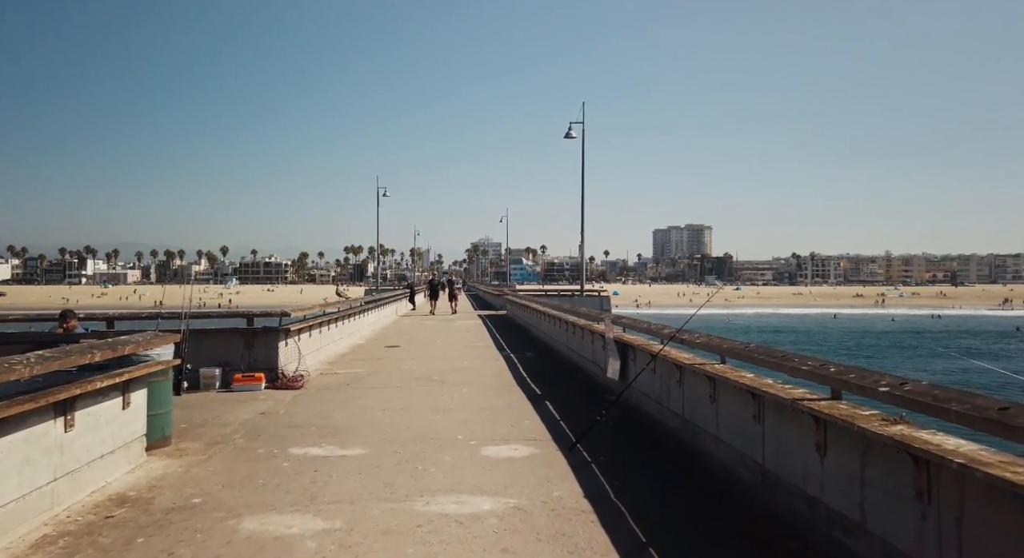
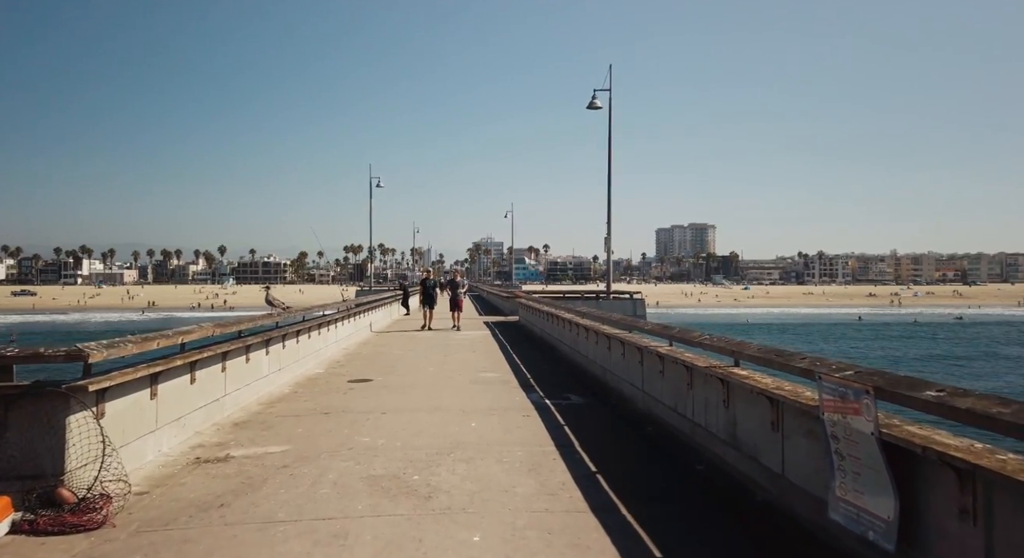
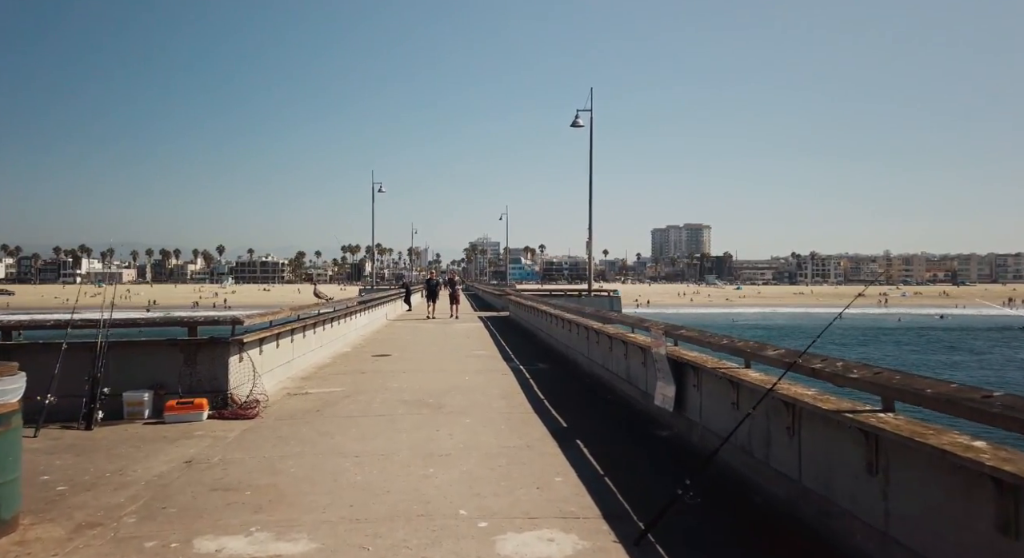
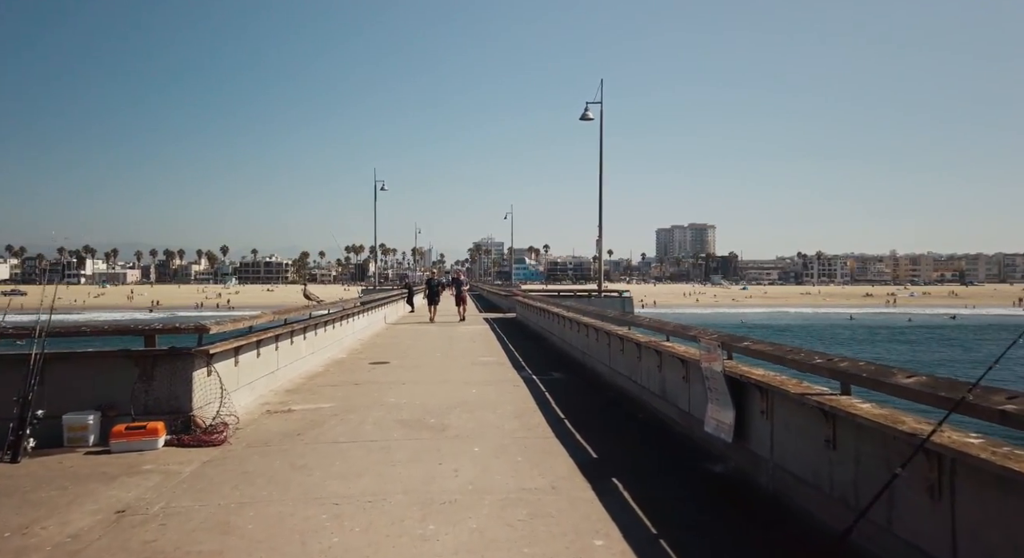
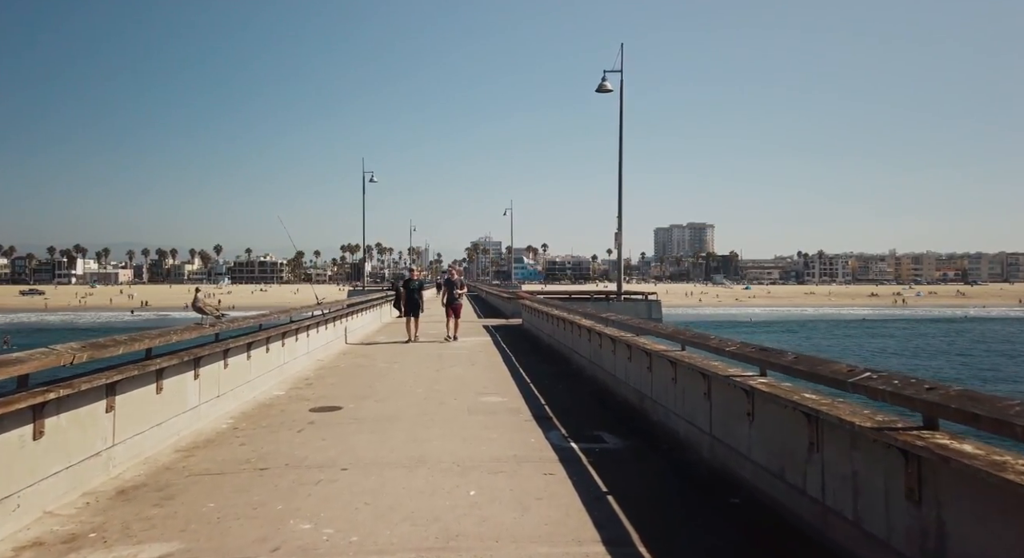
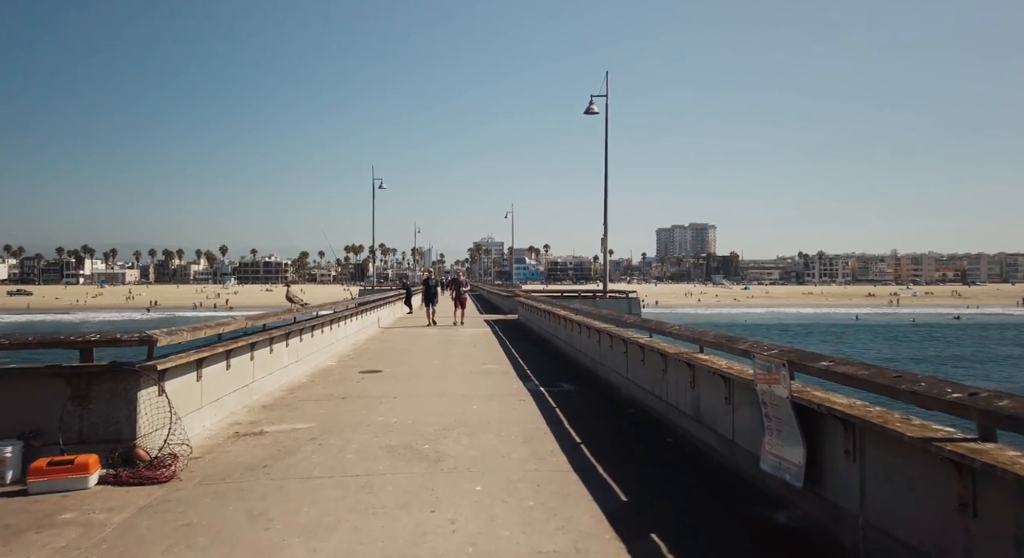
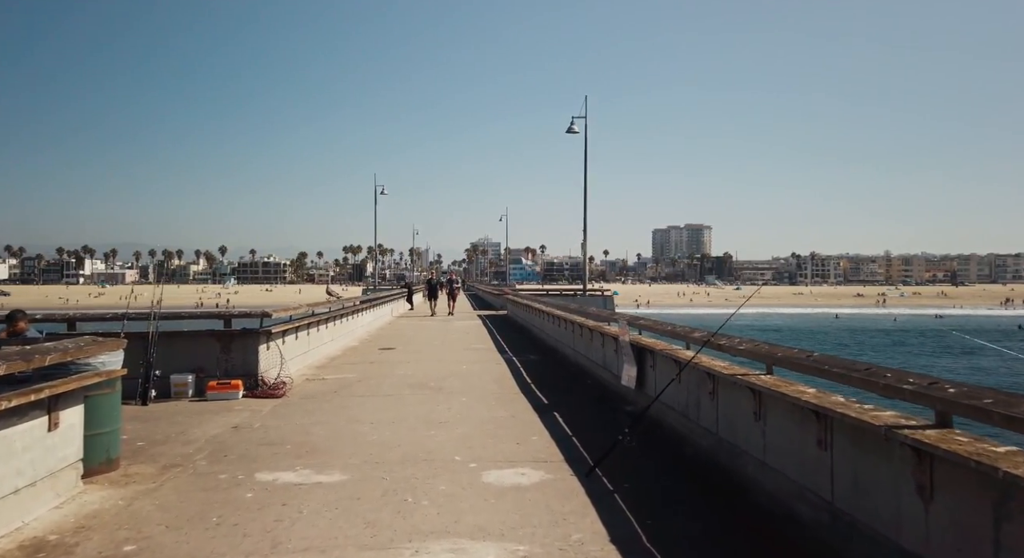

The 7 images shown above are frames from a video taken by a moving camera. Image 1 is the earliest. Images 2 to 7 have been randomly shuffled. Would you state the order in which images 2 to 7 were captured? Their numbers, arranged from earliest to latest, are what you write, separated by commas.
7, 3, 4, 6, 2, 5
